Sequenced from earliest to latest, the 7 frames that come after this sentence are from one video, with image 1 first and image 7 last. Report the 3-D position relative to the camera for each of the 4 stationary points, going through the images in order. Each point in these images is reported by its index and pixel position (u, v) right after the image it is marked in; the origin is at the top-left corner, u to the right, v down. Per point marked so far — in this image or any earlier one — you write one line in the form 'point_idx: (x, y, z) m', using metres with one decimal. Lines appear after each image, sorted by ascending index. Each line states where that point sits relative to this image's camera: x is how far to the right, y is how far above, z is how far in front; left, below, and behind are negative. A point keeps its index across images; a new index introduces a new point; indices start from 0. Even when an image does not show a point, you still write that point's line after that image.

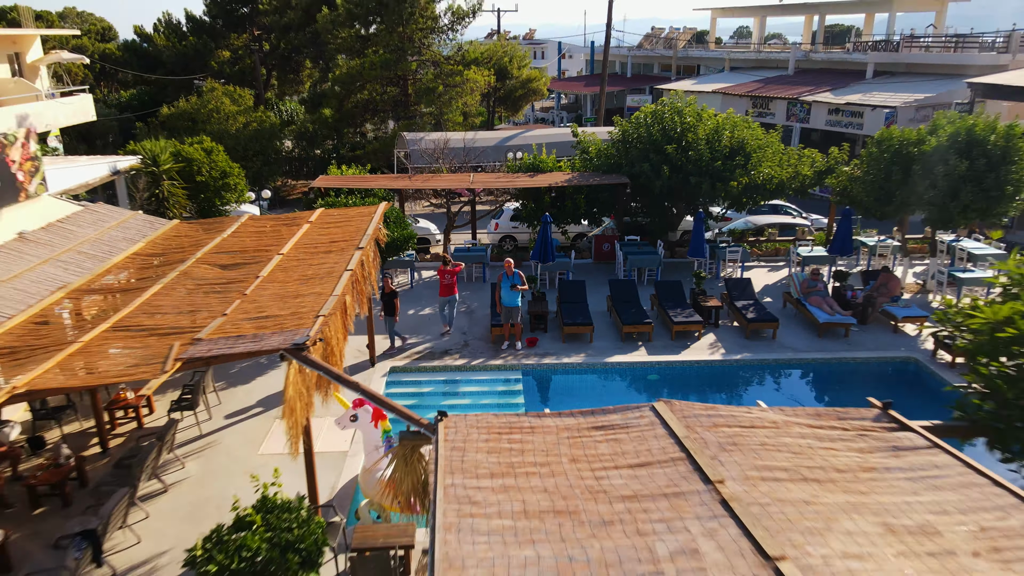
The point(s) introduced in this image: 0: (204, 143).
0: (-5.0, +2.4, +11.5) m
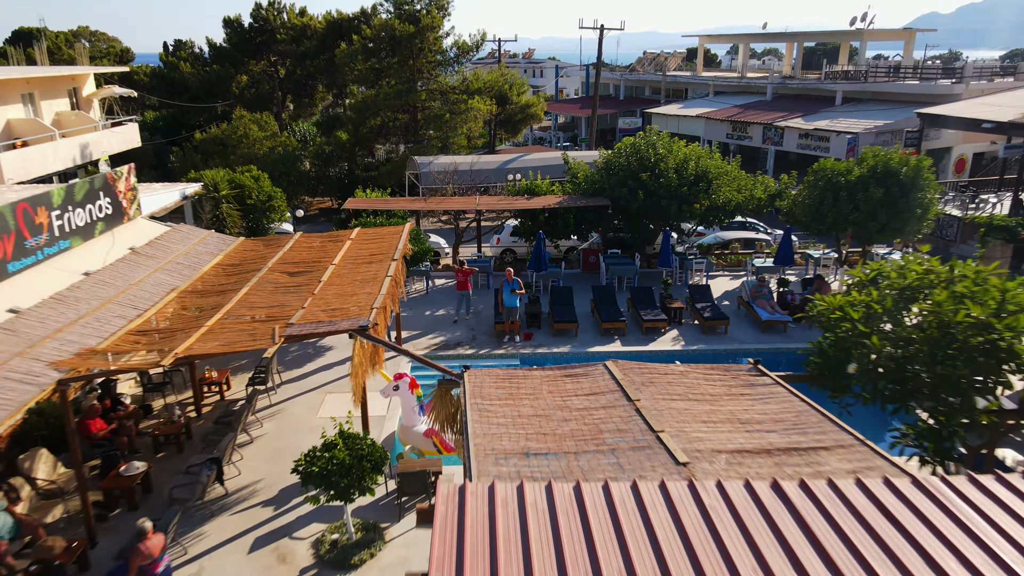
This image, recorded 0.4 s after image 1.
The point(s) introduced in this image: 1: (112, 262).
0: (-5.0, +2.3, +13.7) m
1: (-5.0, +0.3, +8.8) m
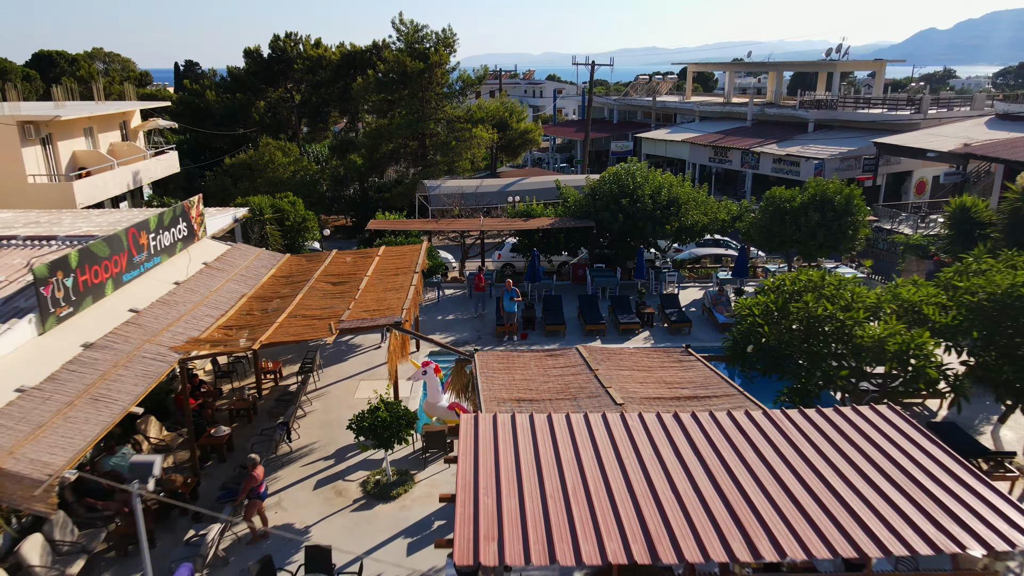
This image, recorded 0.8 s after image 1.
0: (-5.0, +2.0, +16.0) m
1: (-5.1, +0.2, +11.1) m
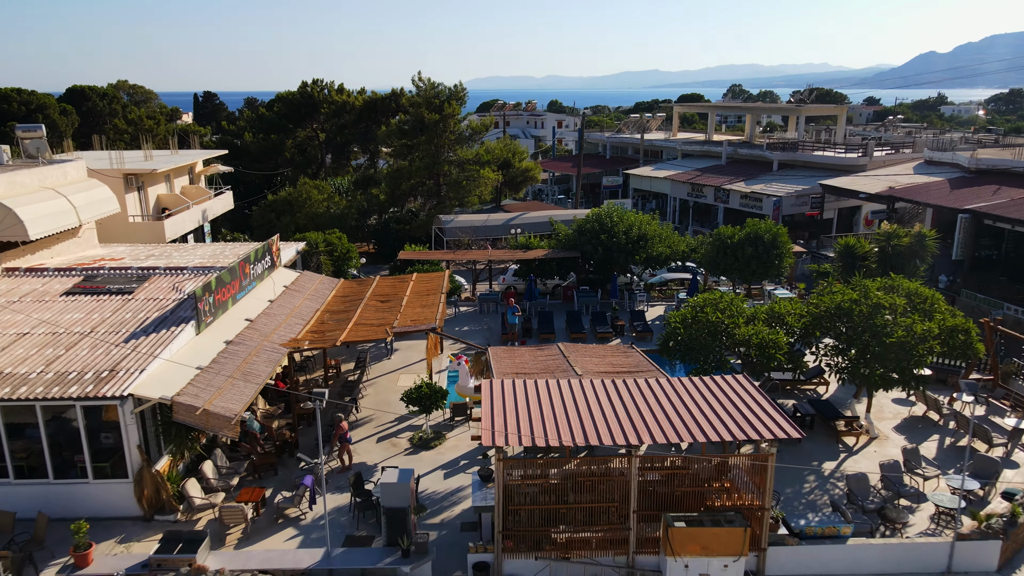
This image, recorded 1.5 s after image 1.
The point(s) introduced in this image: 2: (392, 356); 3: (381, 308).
0: (-5.0, +1.5, +20.0) m
1: (-5.0, -0.1, +15.0) m
2: (-2.8, -1.6, +16.2) m
3: (-2.8, -0.4, +14.8) m
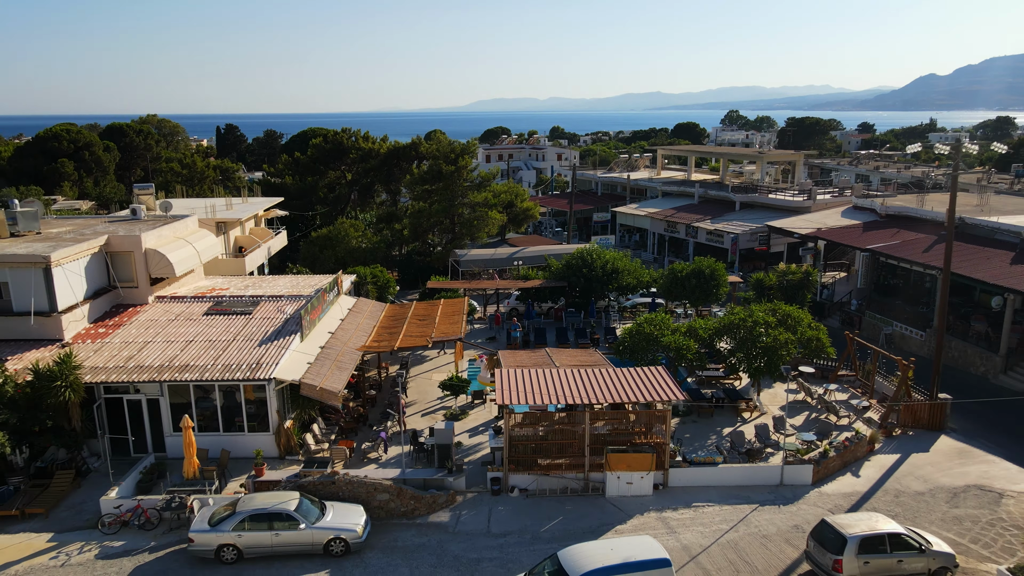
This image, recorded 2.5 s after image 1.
0: (-4.9, +0.7, +25.8) m
1: (-5.0, -0.8, +20.8) m
2: (-2.7, -2.3, +21.9) m
3: (-2.7, -1.1, +20.6) m
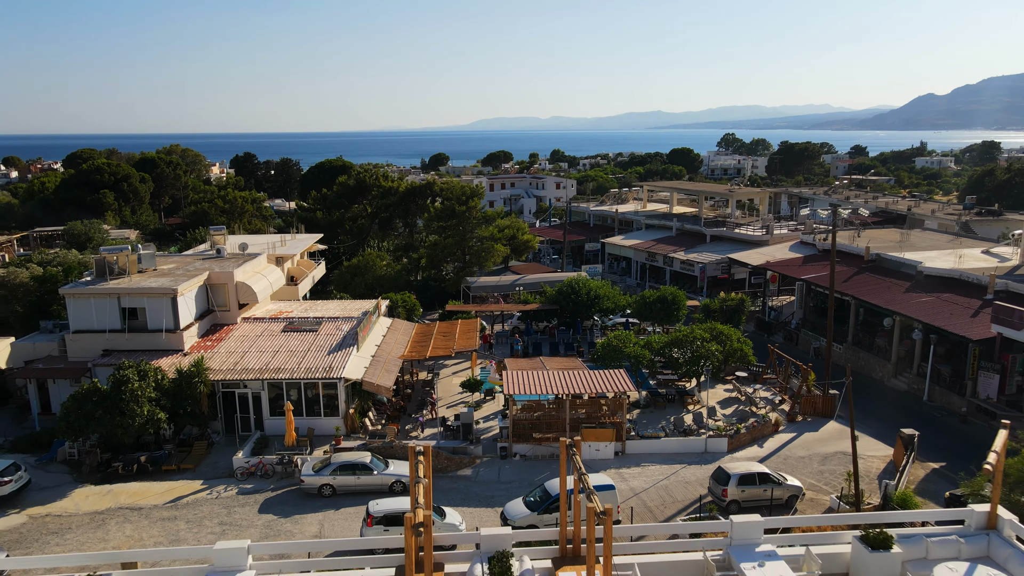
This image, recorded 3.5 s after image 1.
0: (-4.8, -0.3, +31.9) m
1: (-4.9, -1.7, +26.8) m
2: (-2.6, -3.2, +27.9) m
3: (-2.6, -1.9, +26.6) m
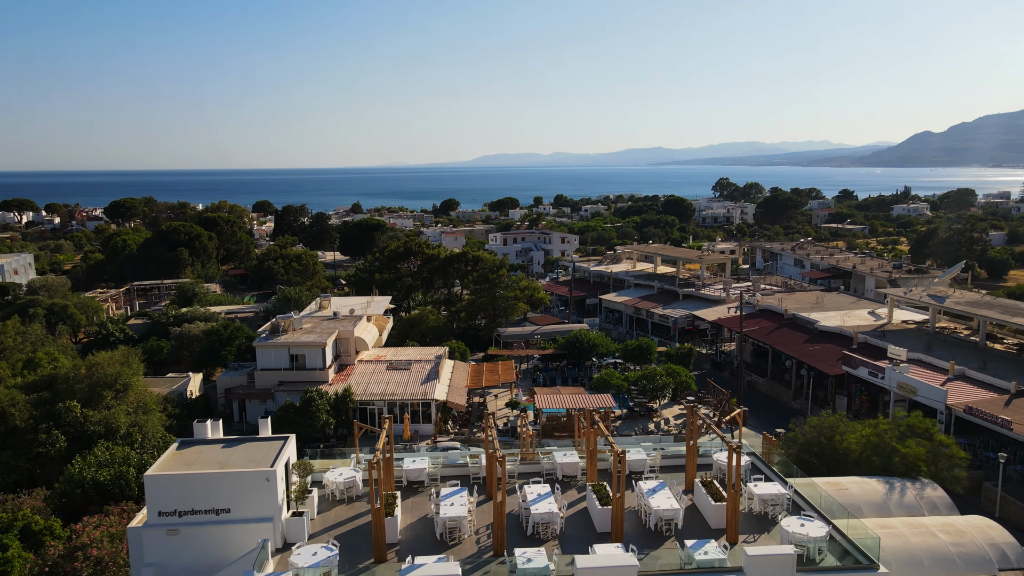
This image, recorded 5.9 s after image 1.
0: (-3.4, -3.5, +44.9) m
1: (-3.5, -4.7, +39.8) m
2: (-1.2, -6.2, +40.7) m
3: (-1.2, -4.9, +39.5) m
